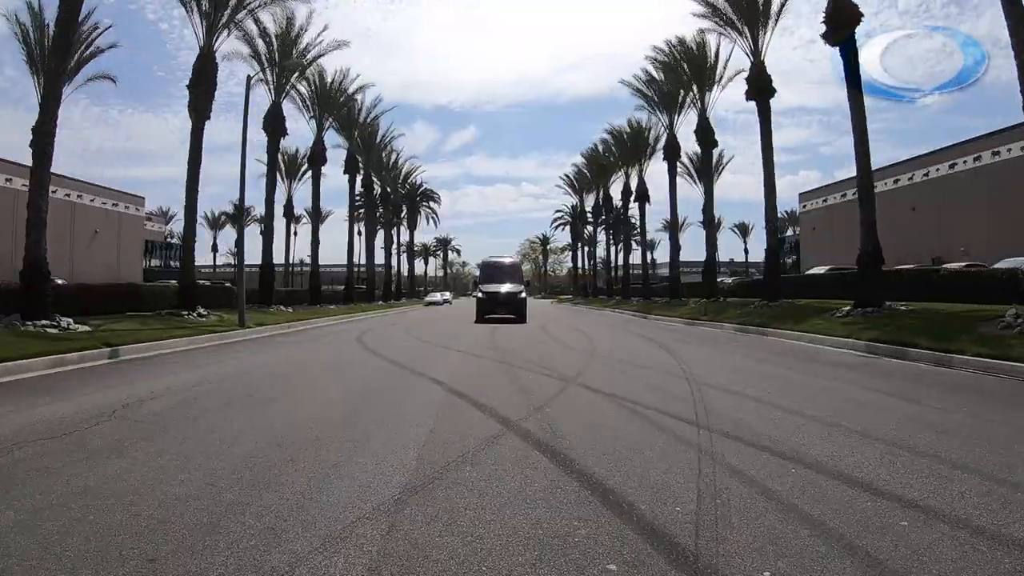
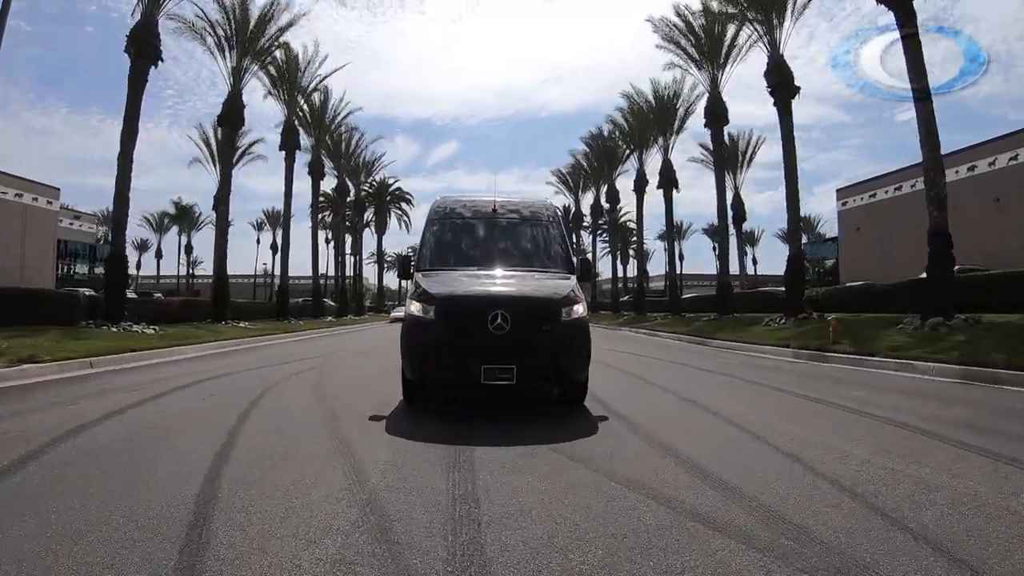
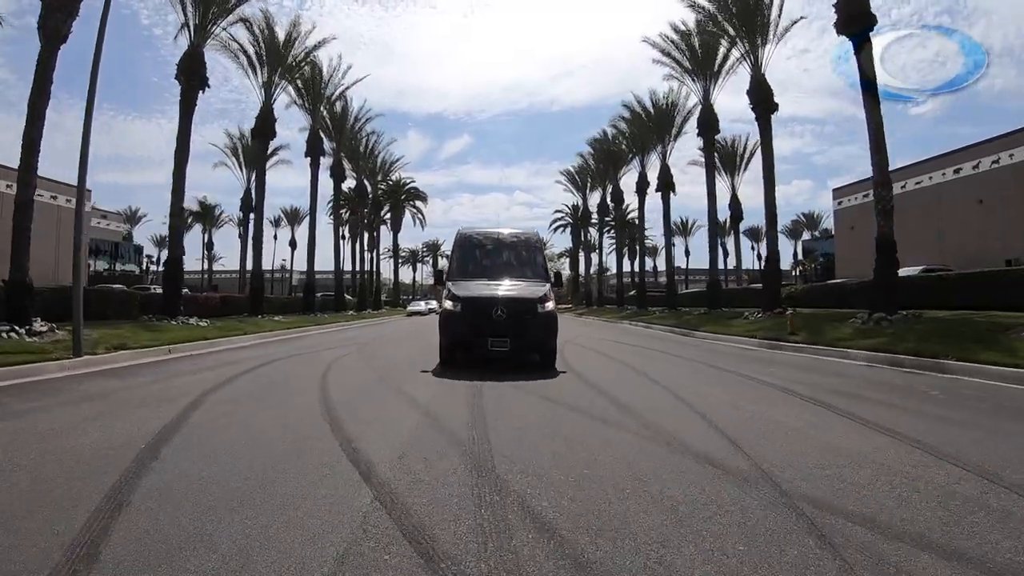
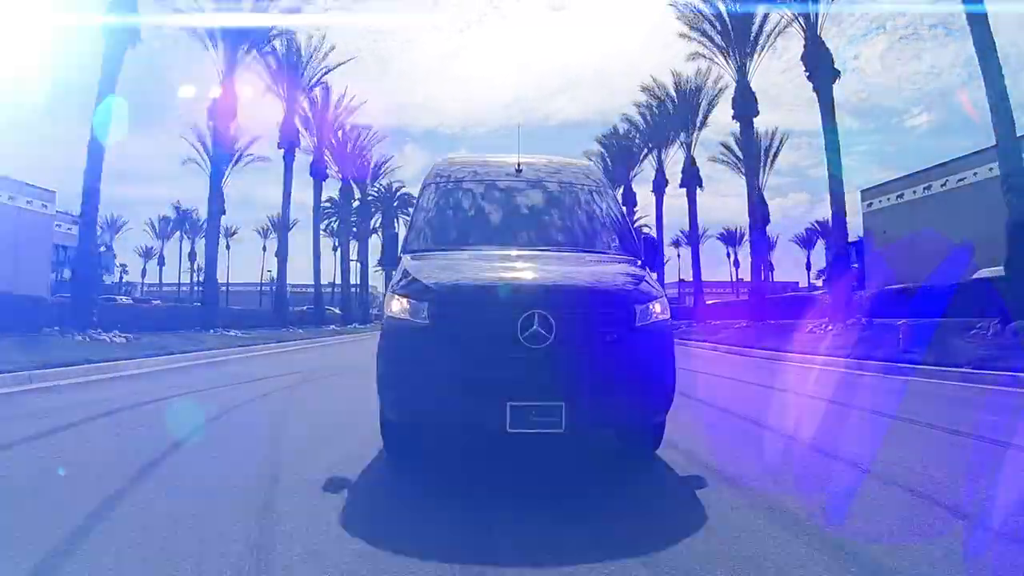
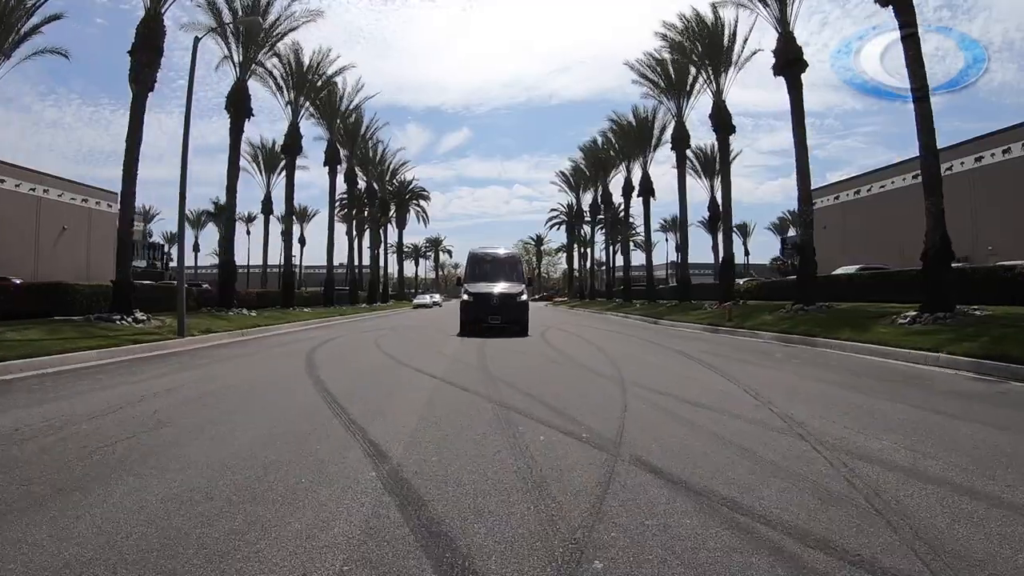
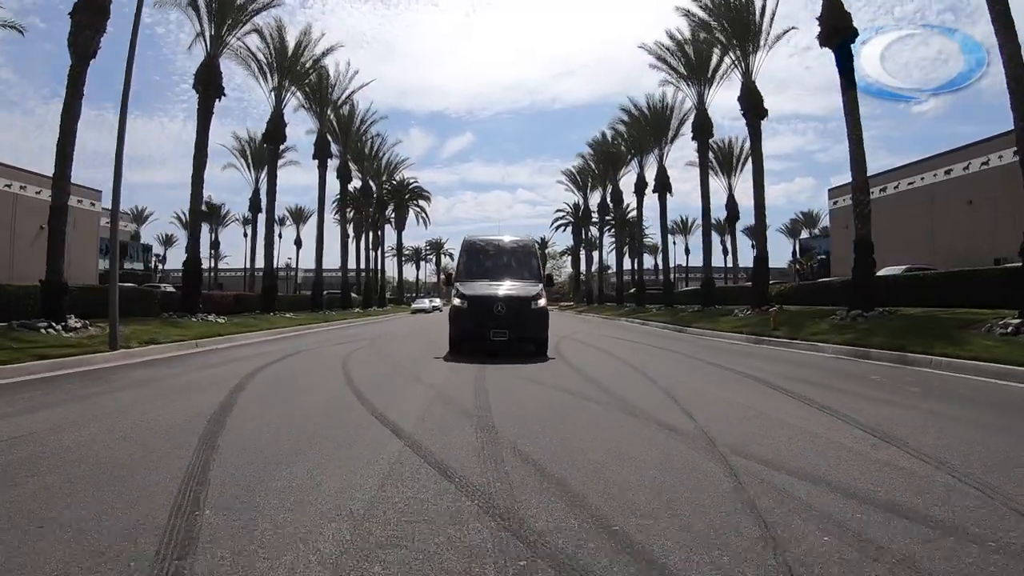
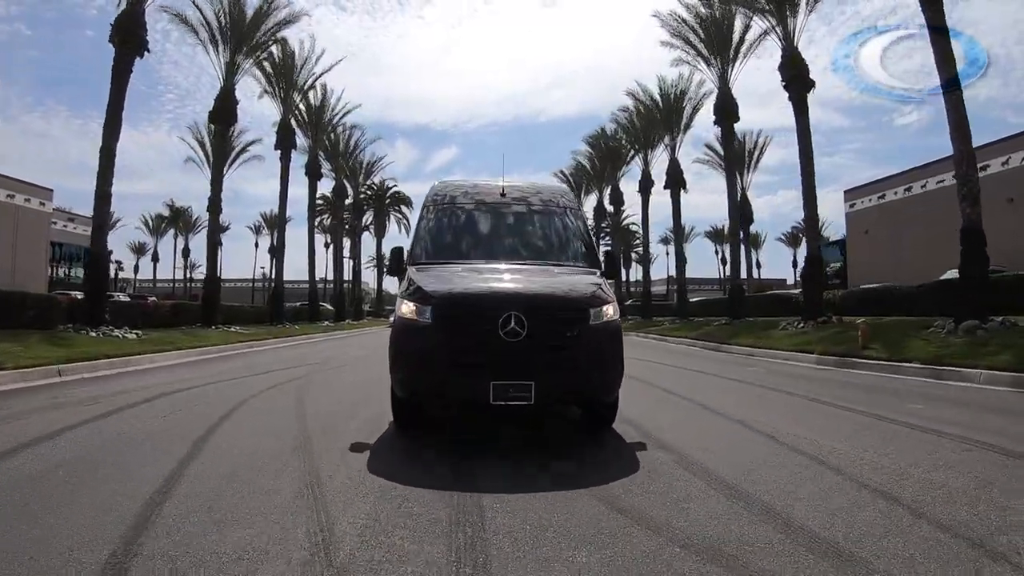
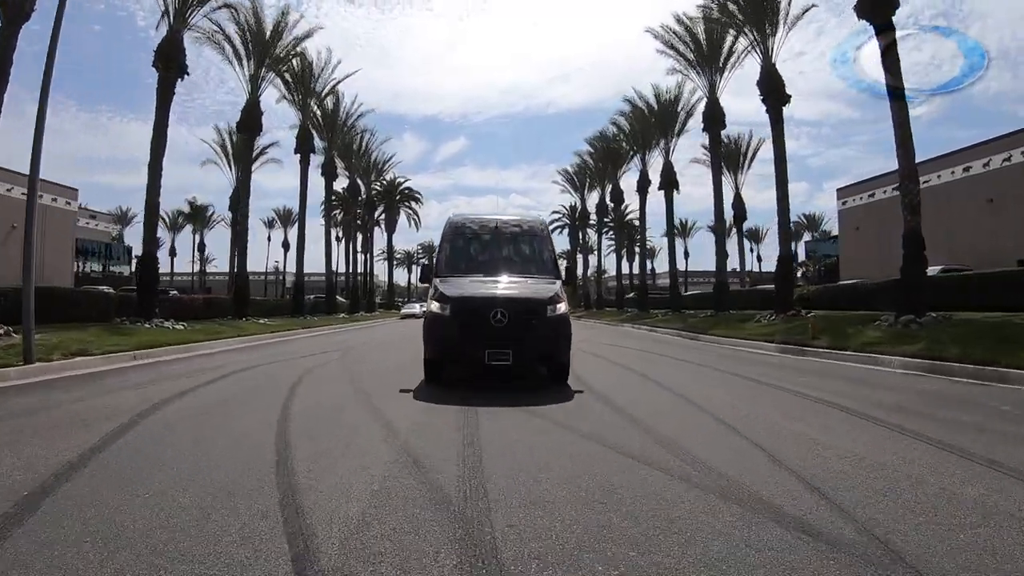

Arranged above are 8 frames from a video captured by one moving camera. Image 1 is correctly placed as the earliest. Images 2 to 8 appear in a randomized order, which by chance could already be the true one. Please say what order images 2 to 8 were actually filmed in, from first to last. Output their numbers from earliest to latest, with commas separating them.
5, 6, 3, 8, 2, 7, 4
